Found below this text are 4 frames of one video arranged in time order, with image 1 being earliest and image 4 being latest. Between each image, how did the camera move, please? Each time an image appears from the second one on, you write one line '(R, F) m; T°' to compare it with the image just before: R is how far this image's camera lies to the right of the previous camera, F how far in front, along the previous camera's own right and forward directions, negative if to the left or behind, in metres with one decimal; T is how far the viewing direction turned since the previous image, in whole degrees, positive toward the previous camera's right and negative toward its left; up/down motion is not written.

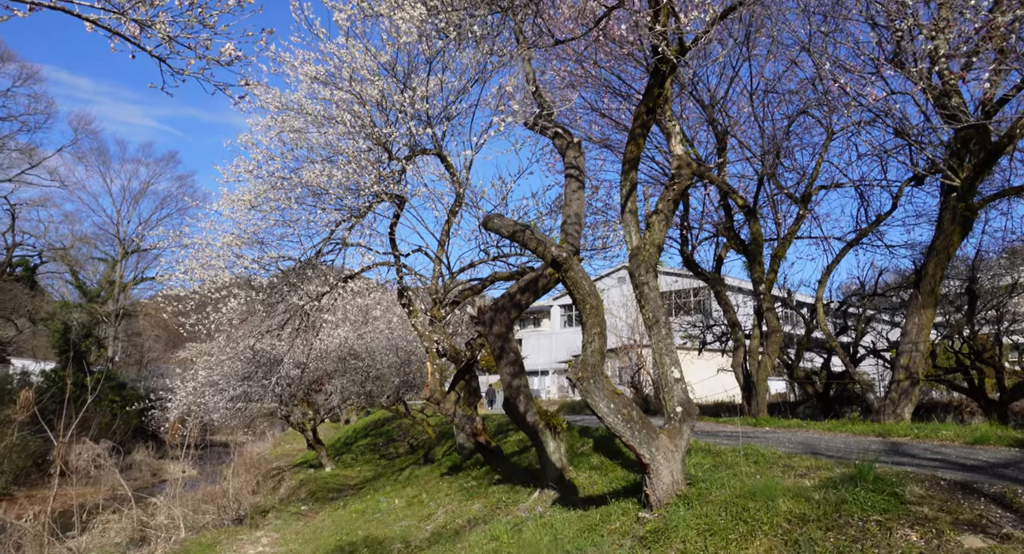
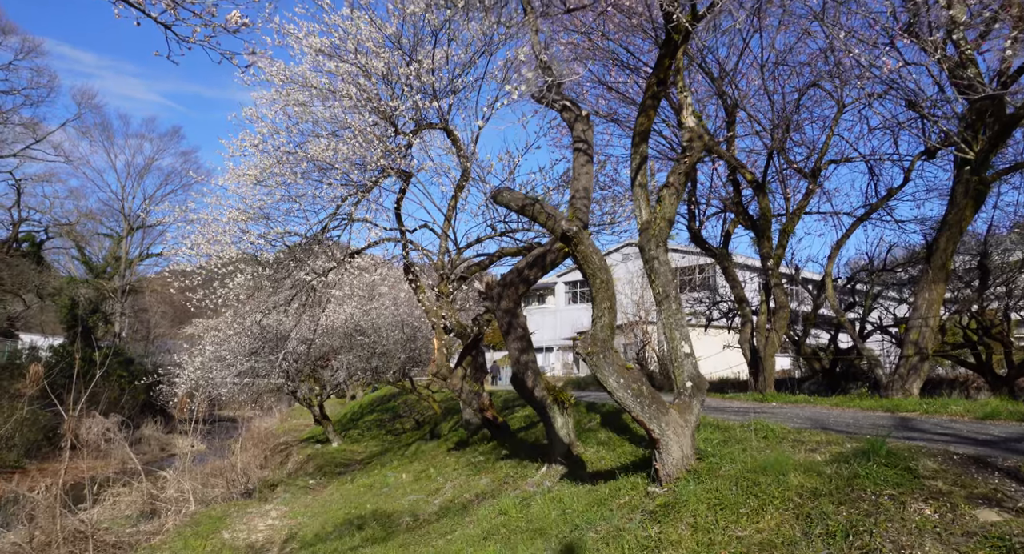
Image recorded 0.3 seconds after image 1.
(0.0, 0.0) m; 0°
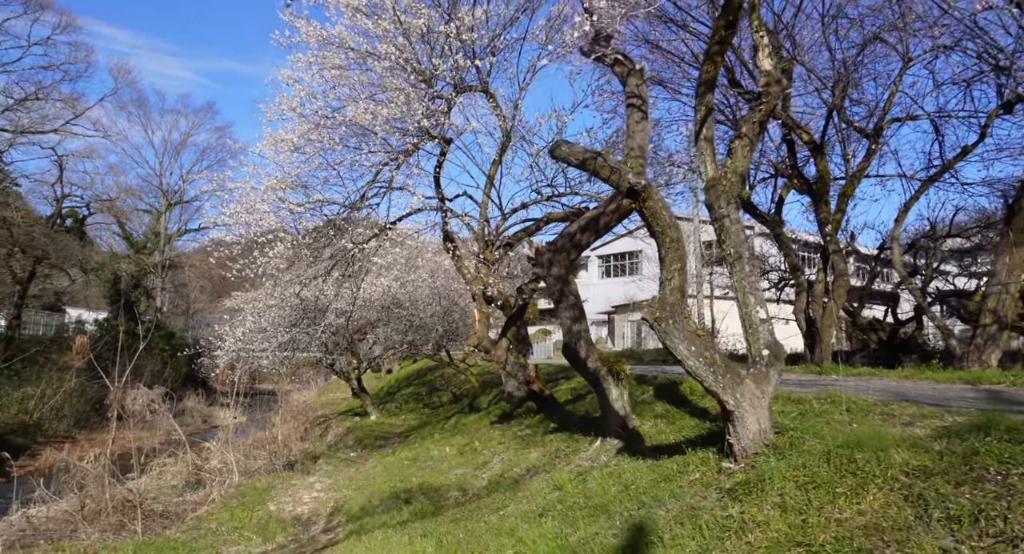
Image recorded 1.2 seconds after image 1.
(-0.2, +0.3) m; -2°
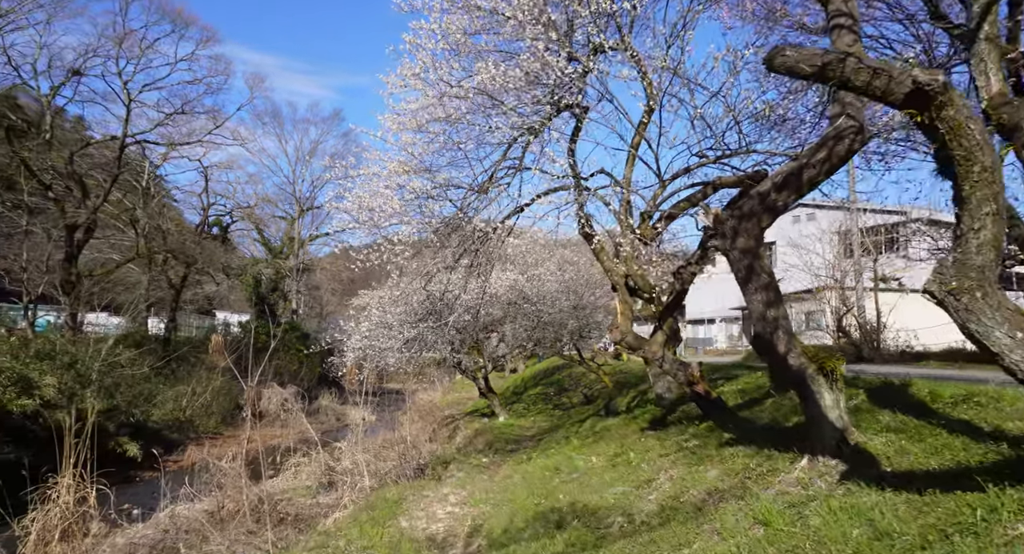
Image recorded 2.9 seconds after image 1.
(-0.4, +1.3) m; -9°
